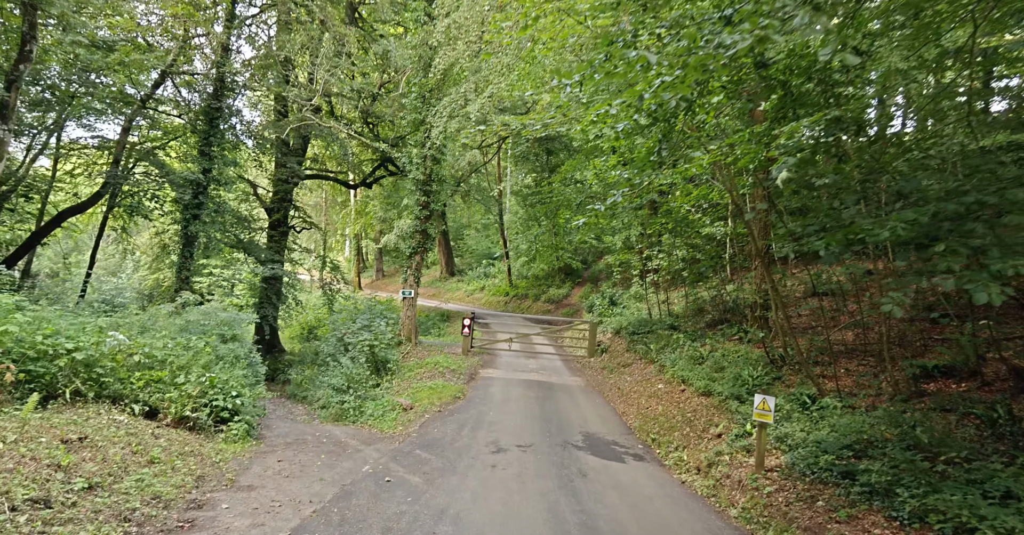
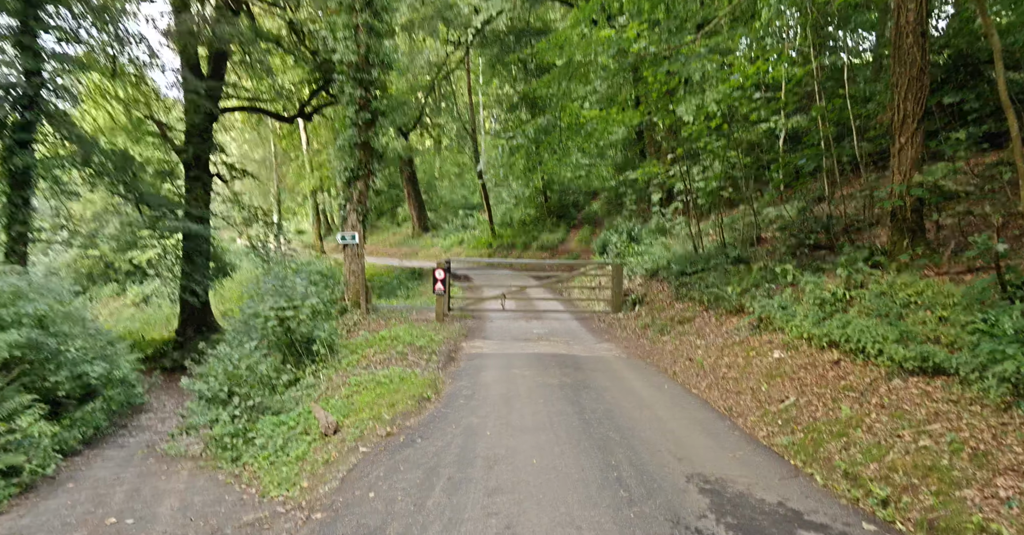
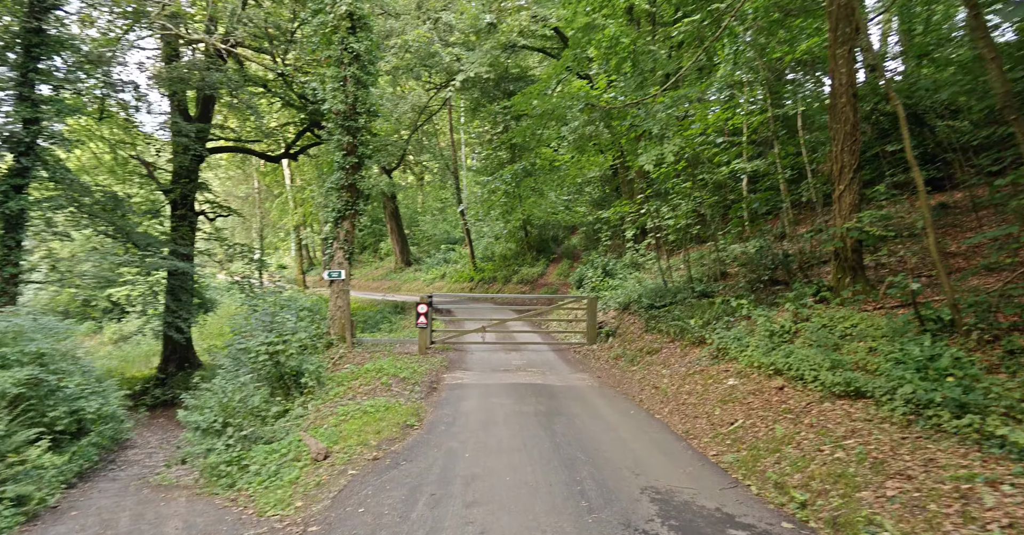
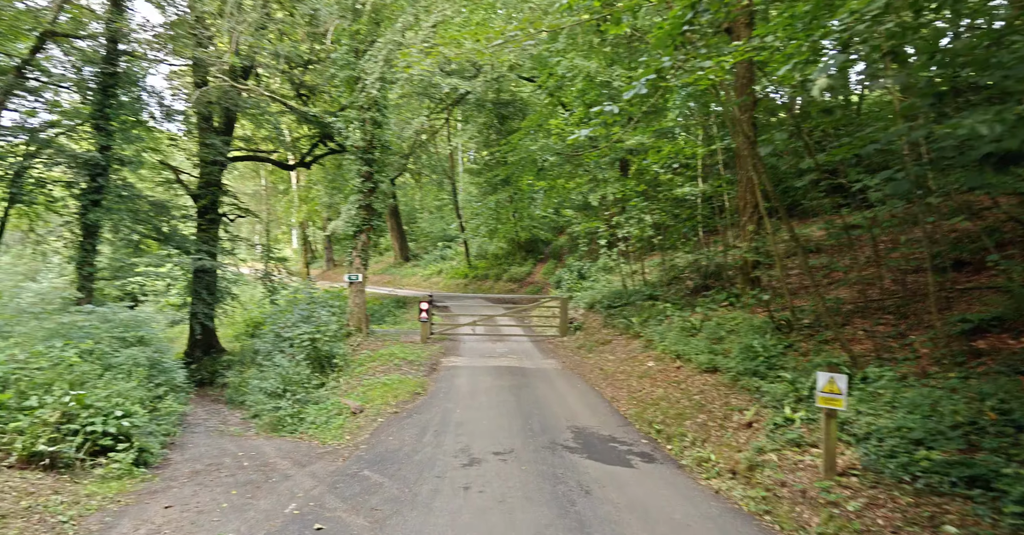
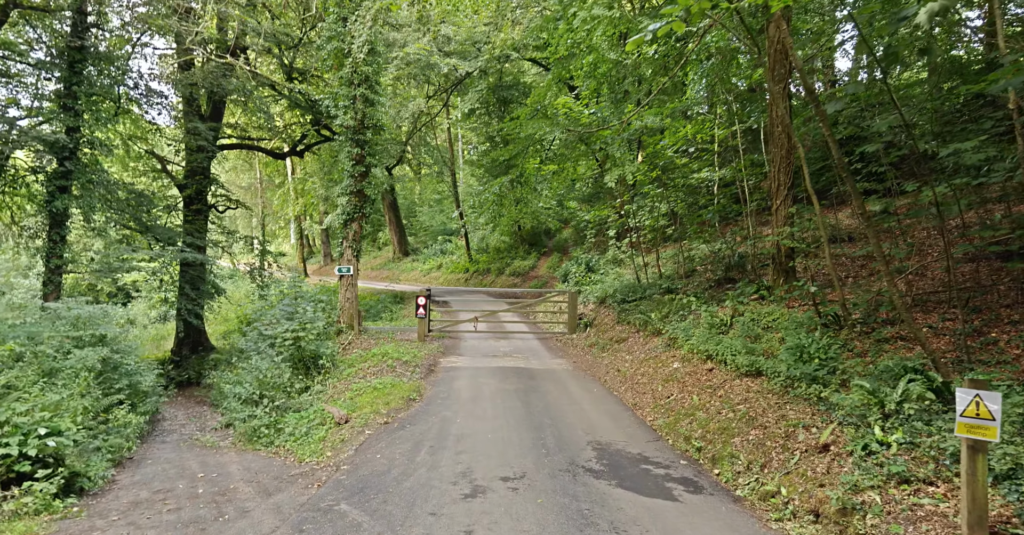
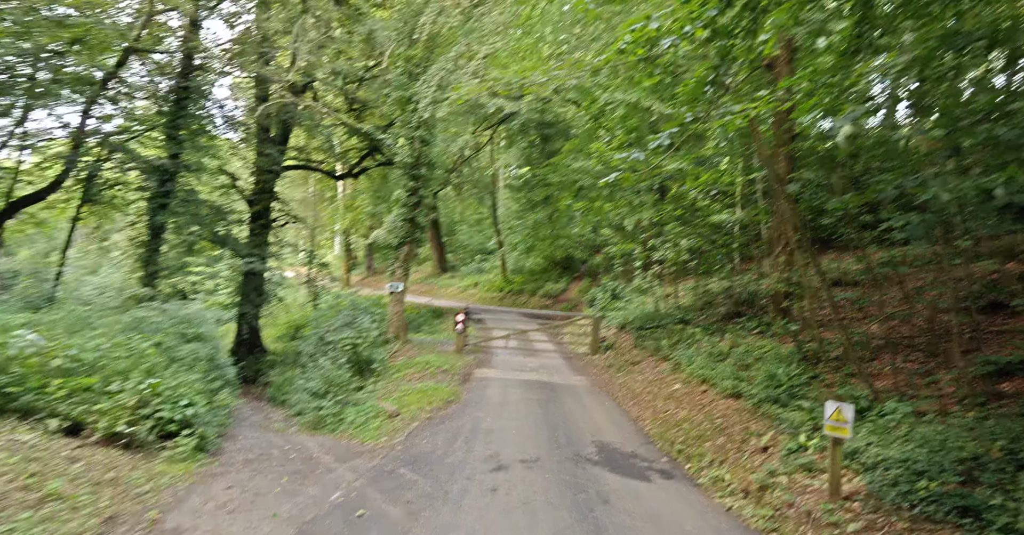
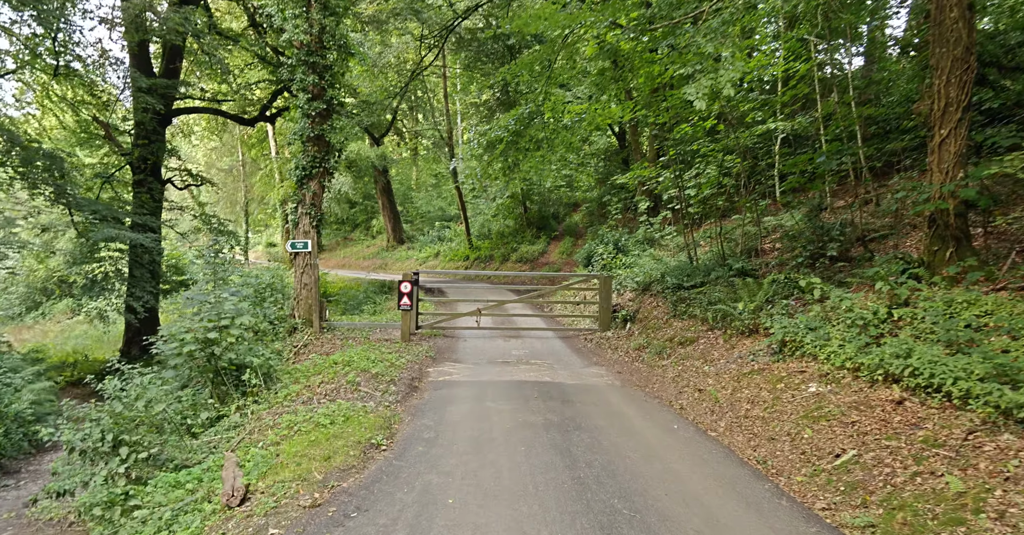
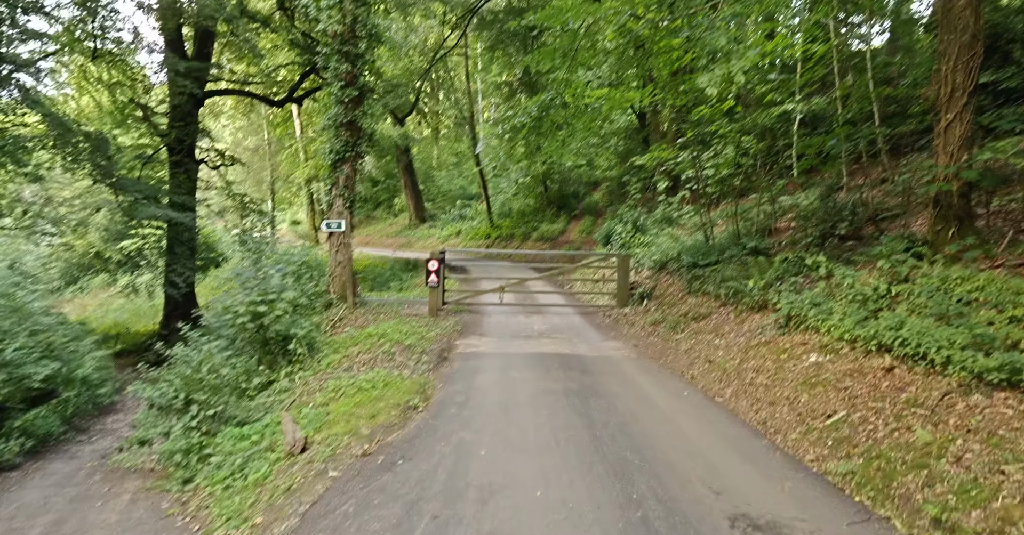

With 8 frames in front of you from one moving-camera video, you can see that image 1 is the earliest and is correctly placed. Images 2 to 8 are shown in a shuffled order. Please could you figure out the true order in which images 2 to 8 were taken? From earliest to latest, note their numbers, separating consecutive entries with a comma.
6, 4, 5, 3, 2, 8, 7
